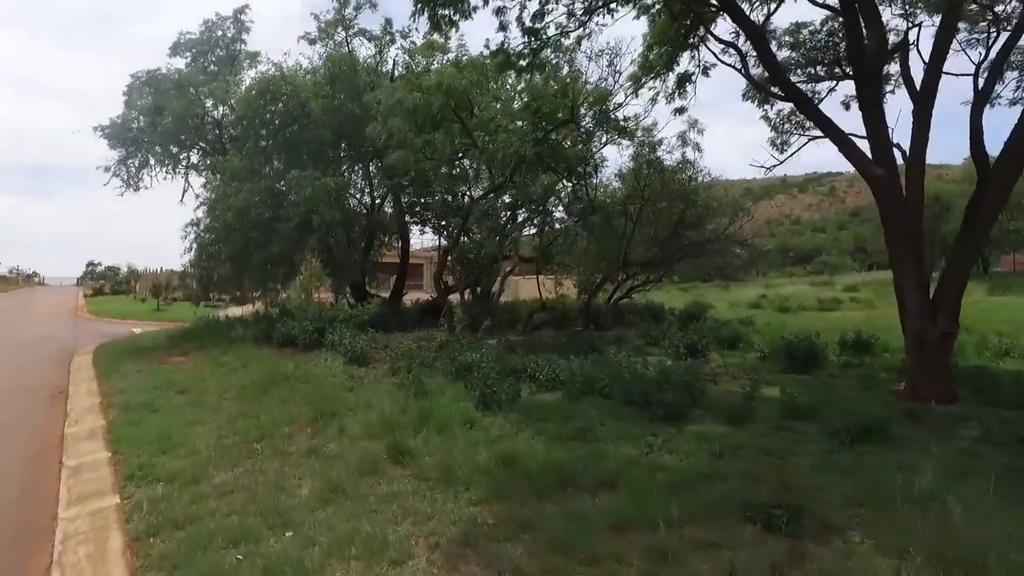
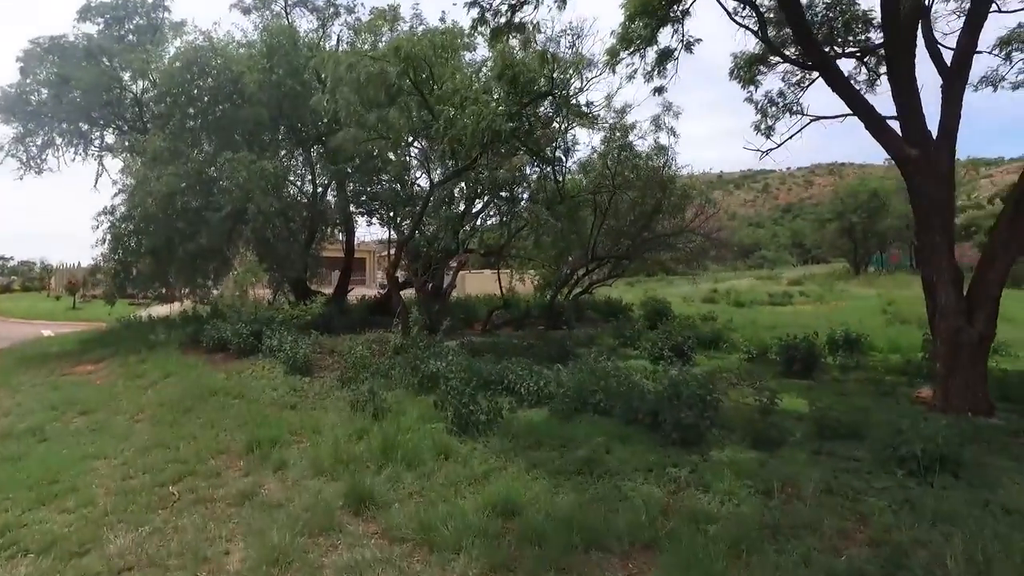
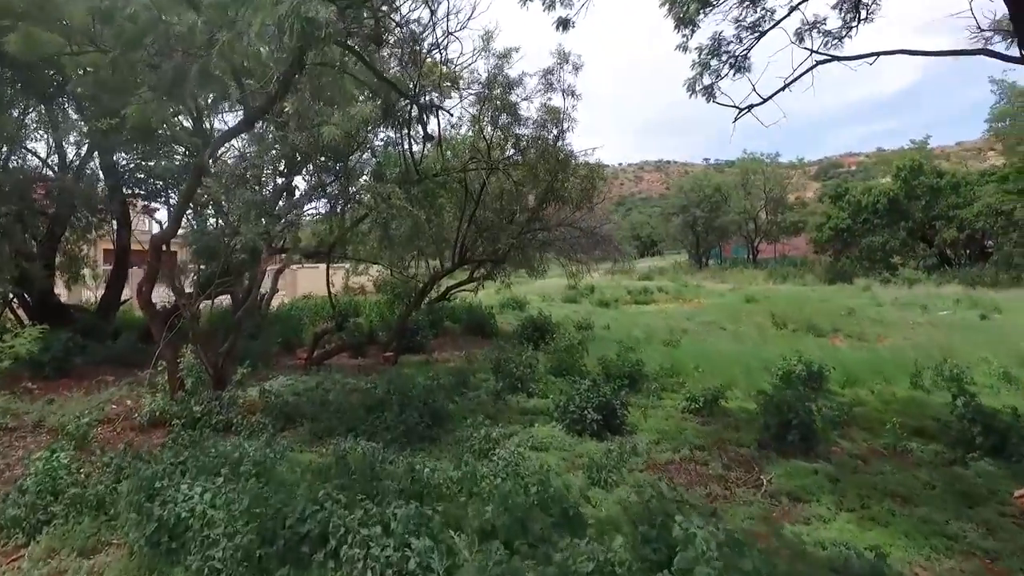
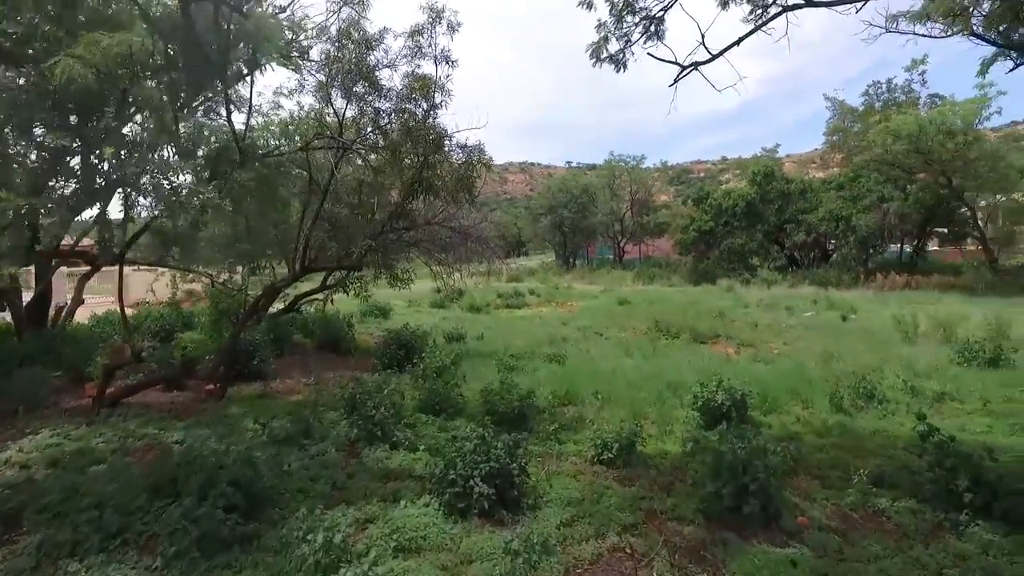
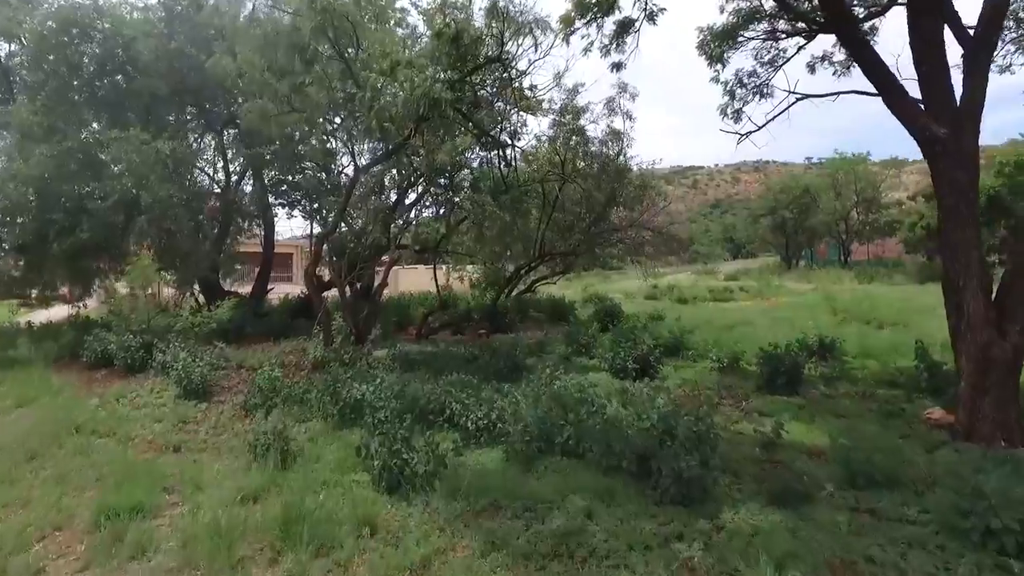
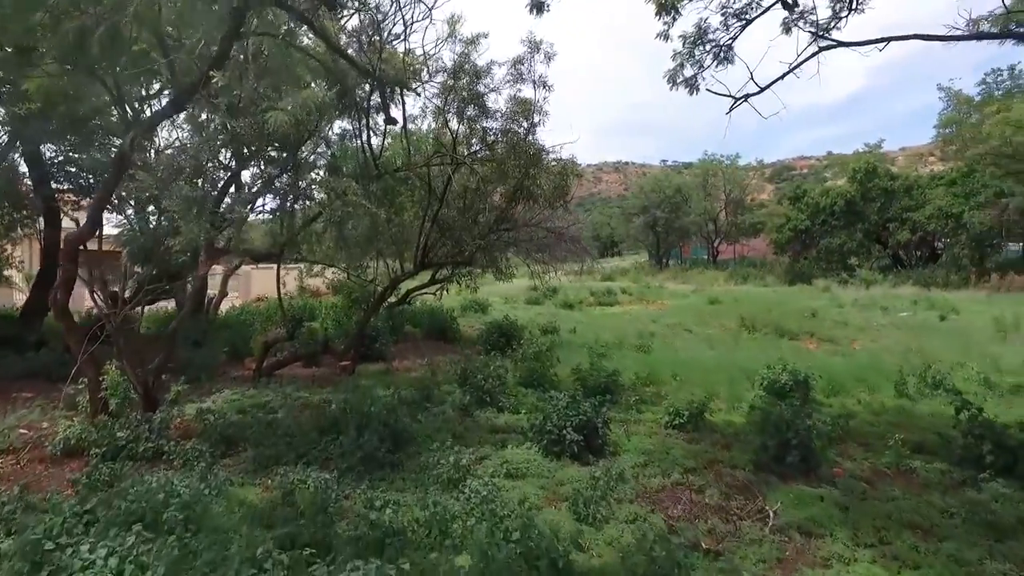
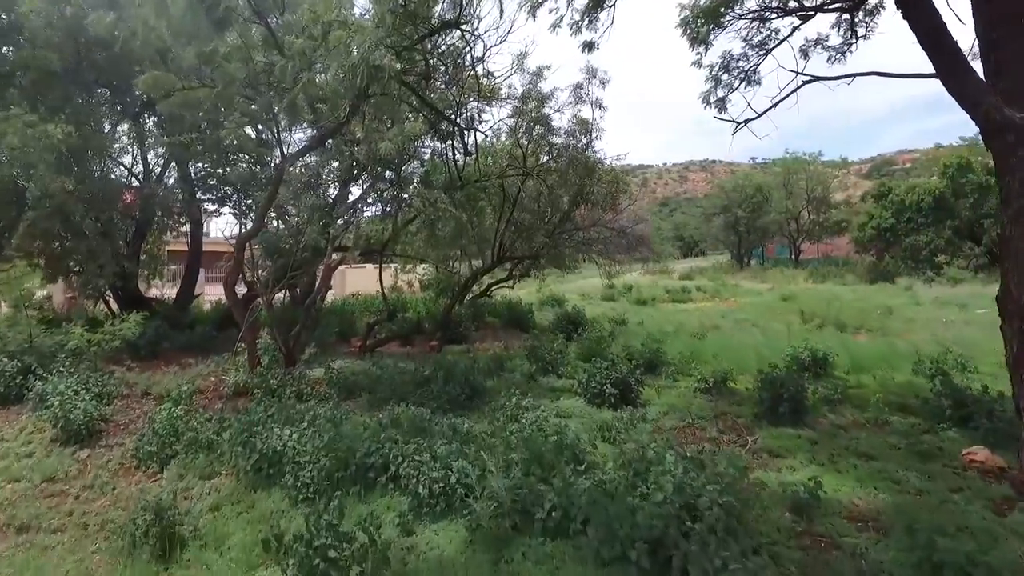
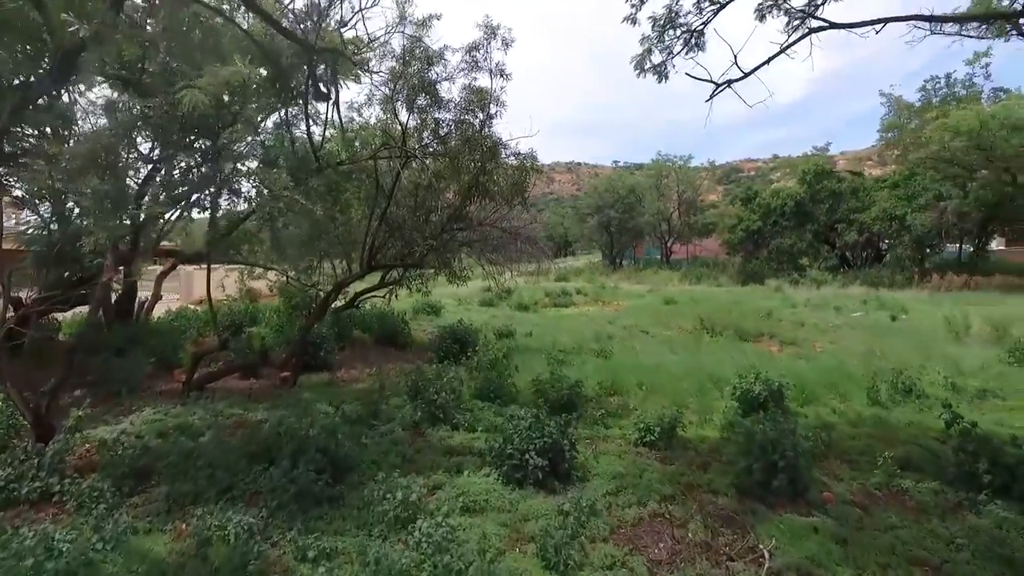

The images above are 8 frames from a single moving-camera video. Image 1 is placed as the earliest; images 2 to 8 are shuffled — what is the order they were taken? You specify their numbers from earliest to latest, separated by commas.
2, 5, 7, 3, 6, 8, 4
